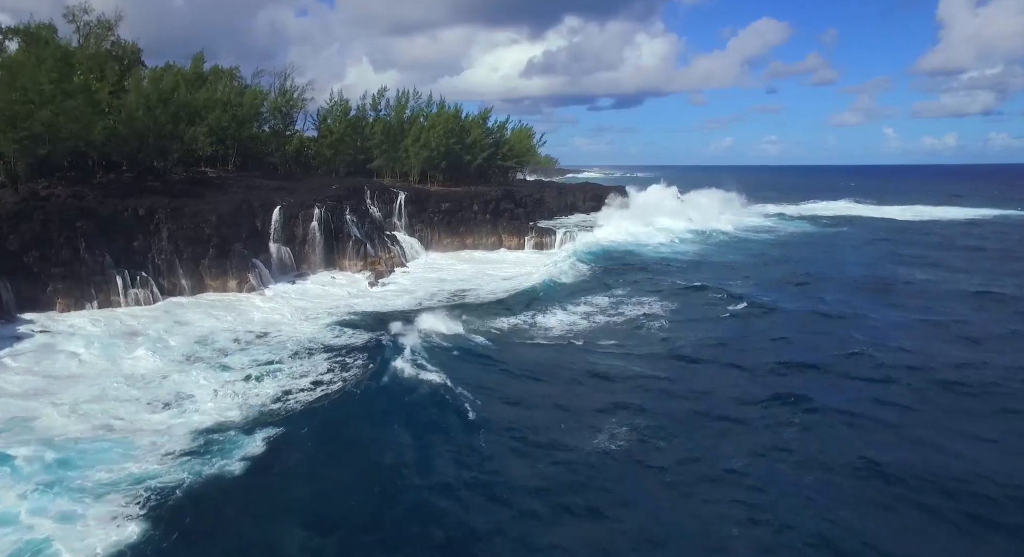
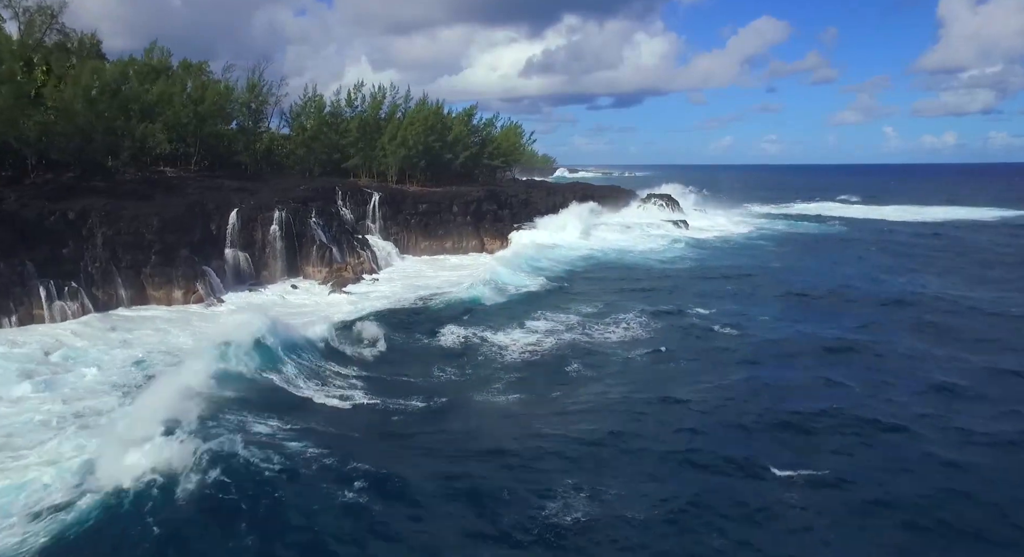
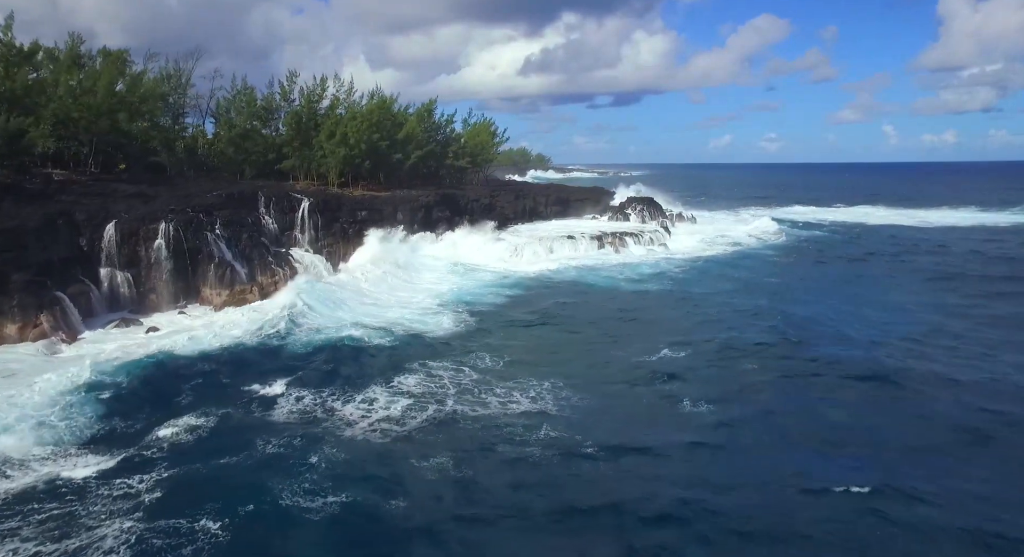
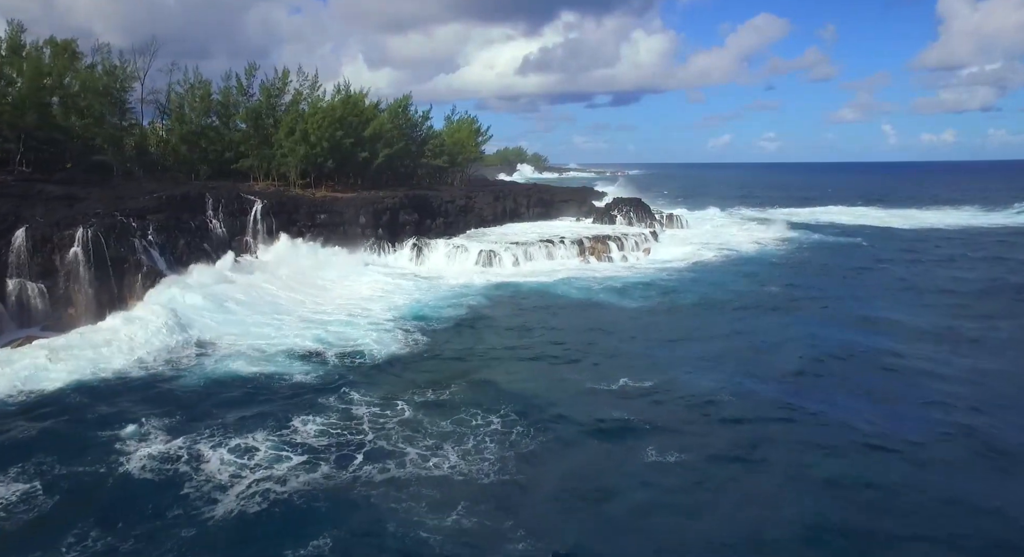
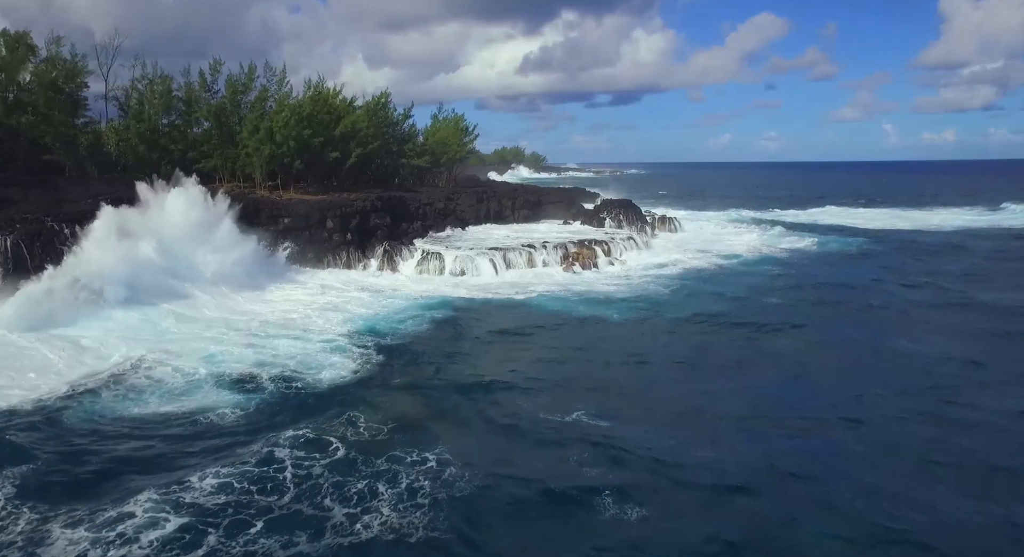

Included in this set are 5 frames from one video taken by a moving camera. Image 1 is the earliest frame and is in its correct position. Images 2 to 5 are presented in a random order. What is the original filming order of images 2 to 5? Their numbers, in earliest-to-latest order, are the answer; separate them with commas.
2, 3, 4, 5
